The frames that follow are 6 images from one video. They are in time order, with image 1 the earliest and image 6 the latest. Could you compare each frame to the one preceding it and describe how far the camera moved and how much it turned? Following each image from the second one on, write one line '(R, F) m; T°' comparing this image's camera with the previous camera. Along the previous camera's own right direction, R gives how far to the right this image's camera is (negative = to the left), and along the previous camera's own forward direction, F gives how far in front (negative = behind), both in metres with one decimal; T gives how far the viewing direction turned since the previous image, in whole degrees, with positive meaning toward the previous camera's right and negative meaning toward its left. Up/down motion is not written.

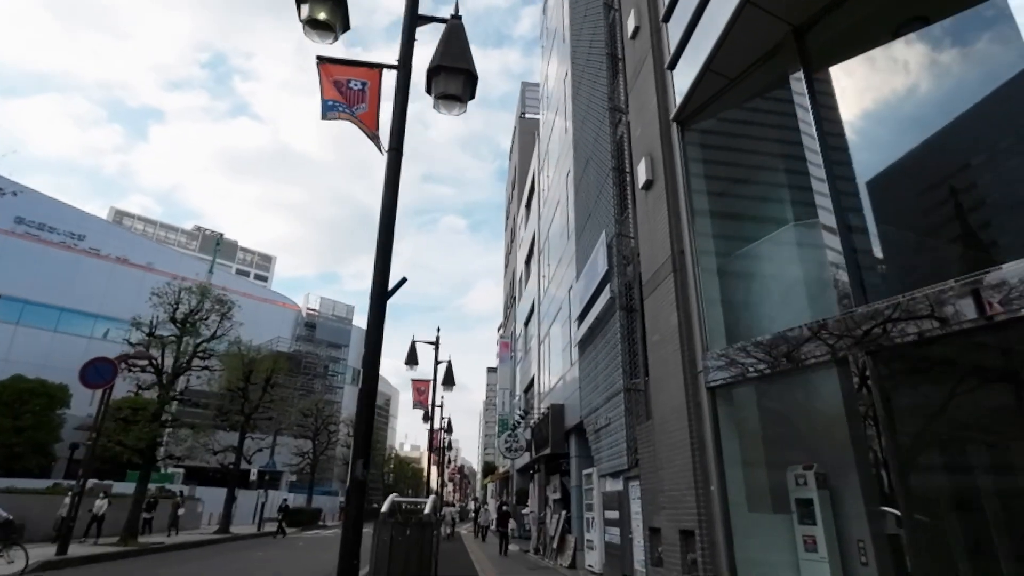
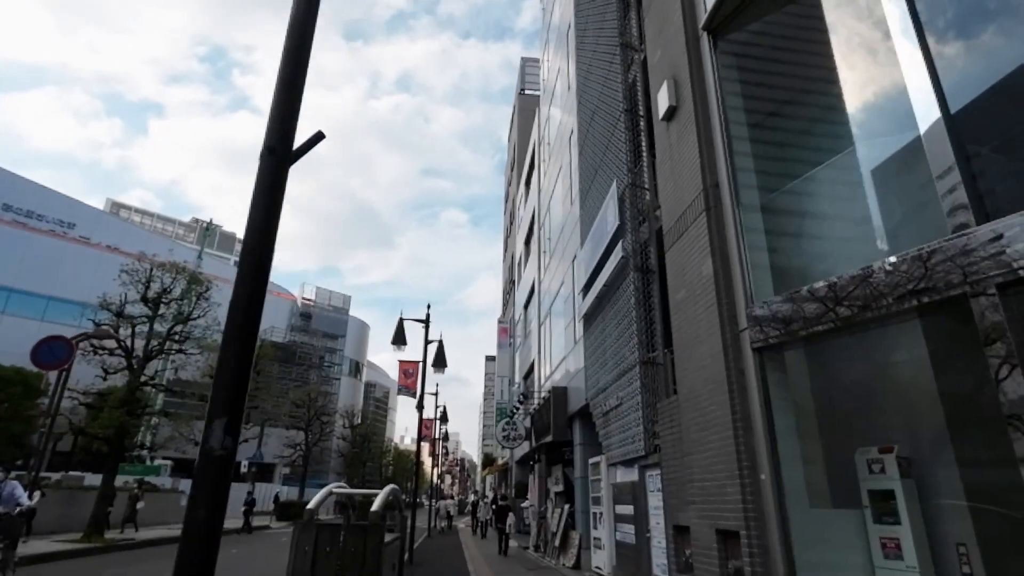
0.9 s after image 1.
(+0.1, +1.6) m; 0°
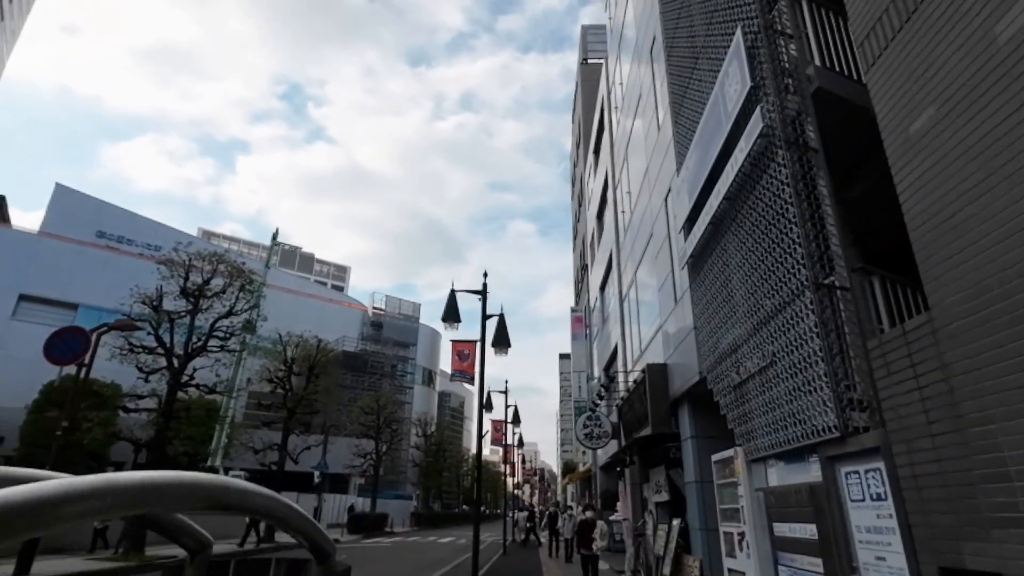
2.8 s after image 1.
(-0.1, +3.2) m; -7°
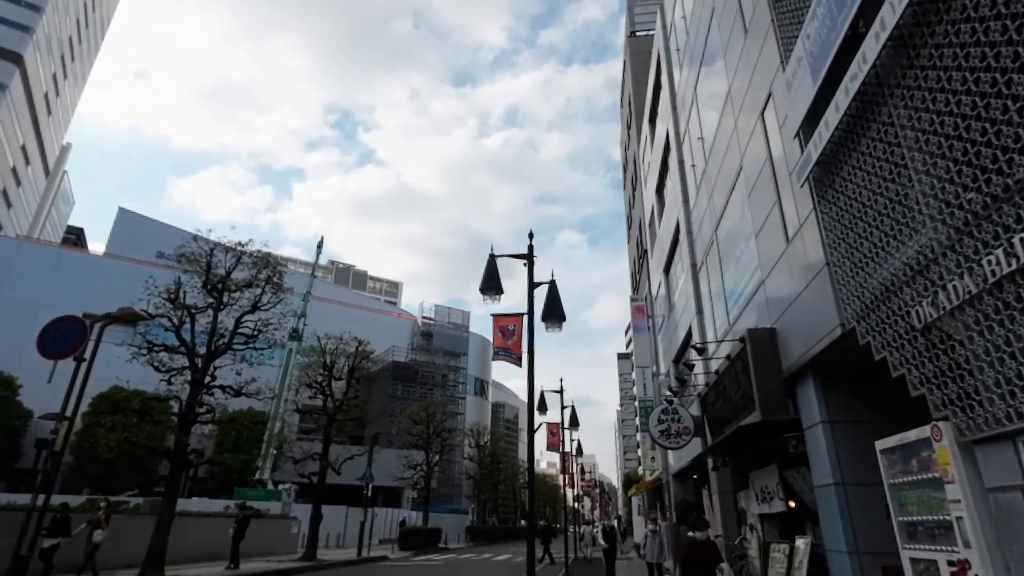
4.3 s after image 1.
(-0.1, +2.5) m; -5°
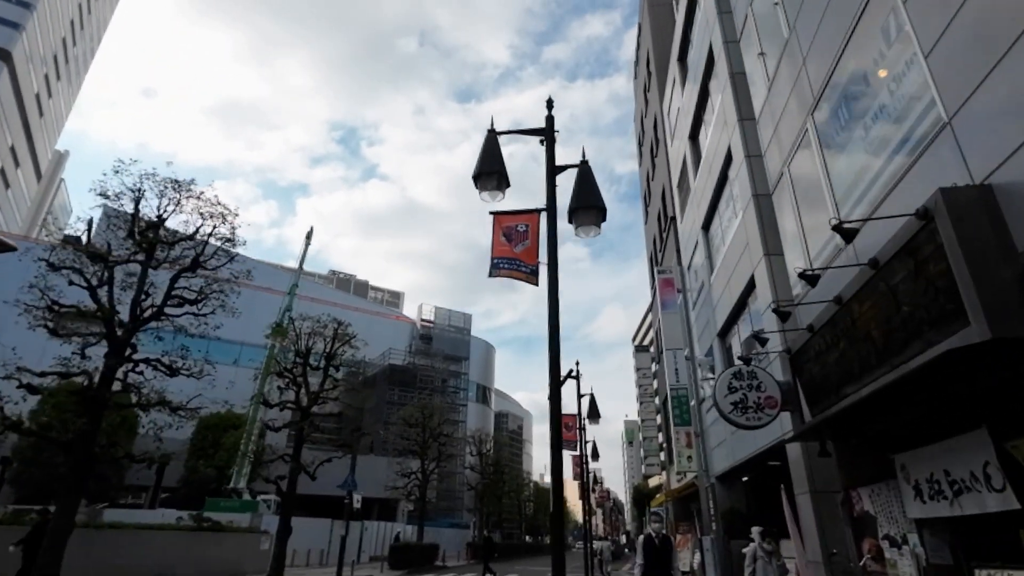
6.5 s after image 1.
(-0.1, +3.7) m; 0°
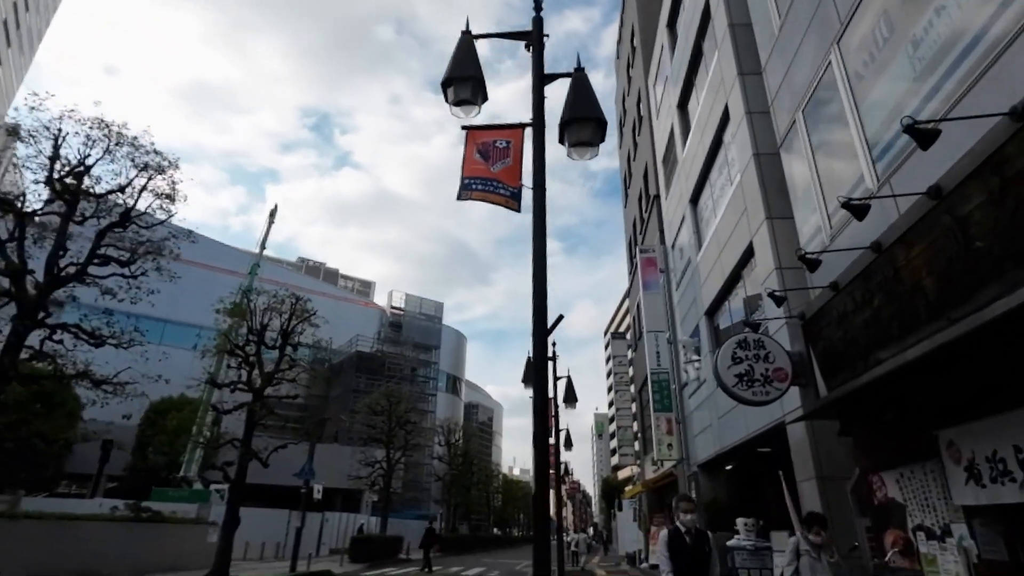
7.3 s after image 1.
(0.0, +1.3) m; +3°
